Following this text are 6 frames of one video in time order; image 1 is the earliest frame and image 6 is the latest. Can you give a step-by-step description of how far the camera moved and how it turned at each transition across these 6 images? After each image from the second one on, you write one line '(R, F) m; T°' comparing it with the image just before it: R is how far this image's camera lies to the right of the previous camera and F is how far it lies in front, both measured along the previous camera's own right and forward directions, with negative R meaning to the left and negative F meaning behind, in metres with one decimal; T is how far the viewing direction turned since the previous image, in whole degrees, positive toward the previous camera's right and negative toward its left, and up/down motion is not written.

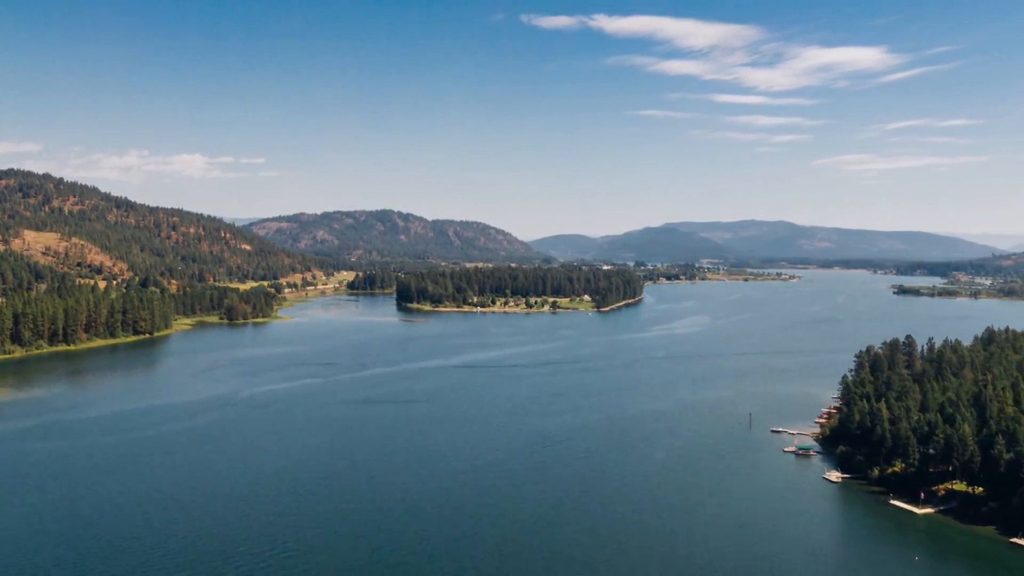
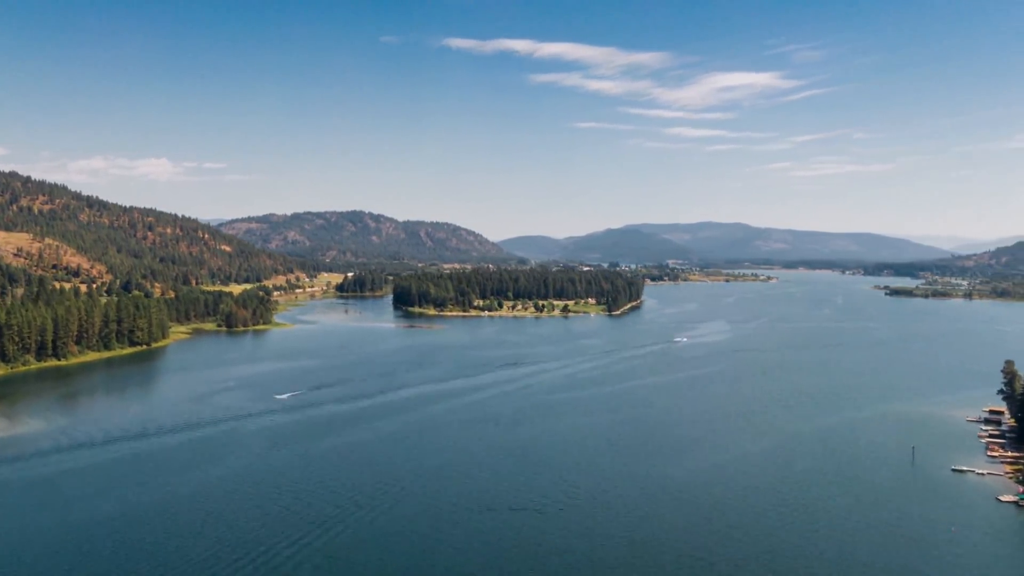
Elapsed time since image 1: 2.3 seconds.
(-3.3, +4.0) m; +2°
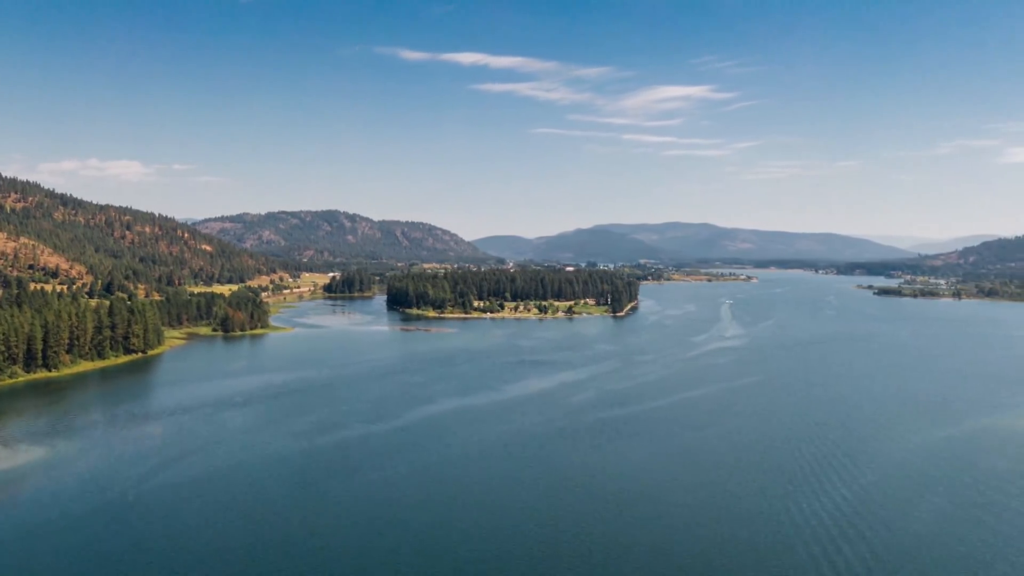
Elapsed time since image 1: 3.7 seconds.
(-2.3, +2.6) m; +2°
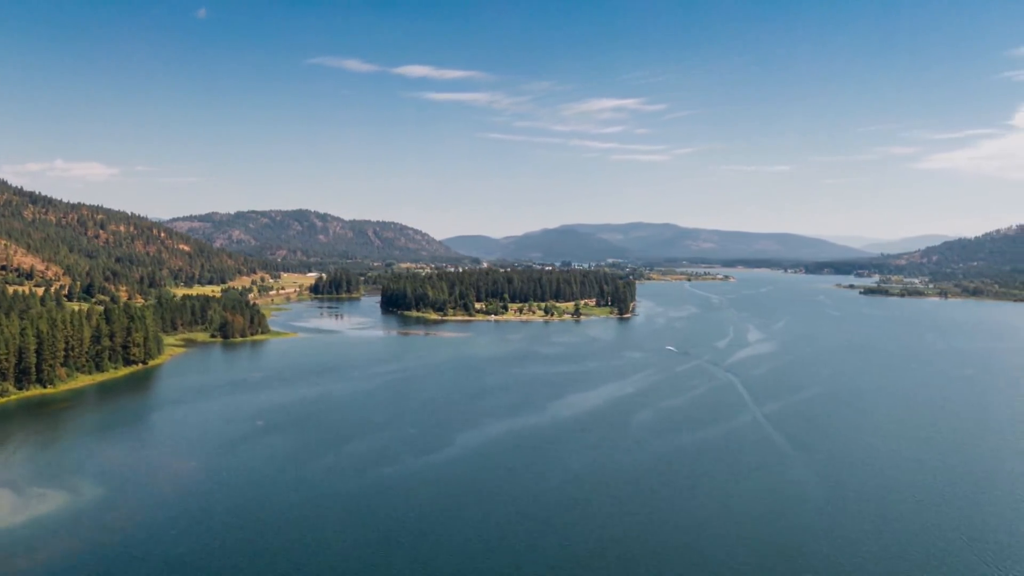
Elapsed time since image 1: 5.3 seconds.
(-2.7, +2.9) m; +2°
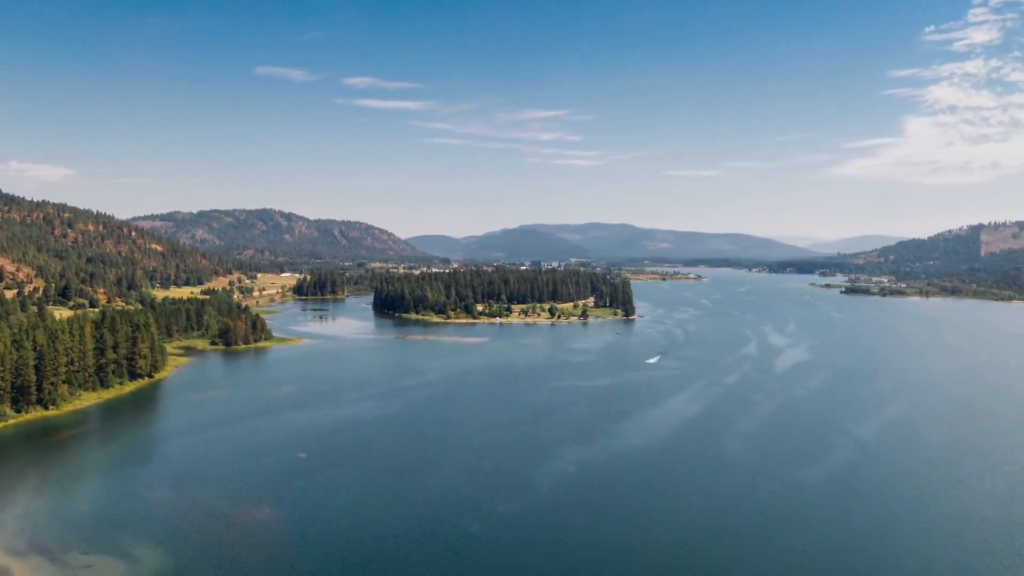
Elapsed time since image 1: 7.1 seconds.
(-3.0, +2.9) m; +2°
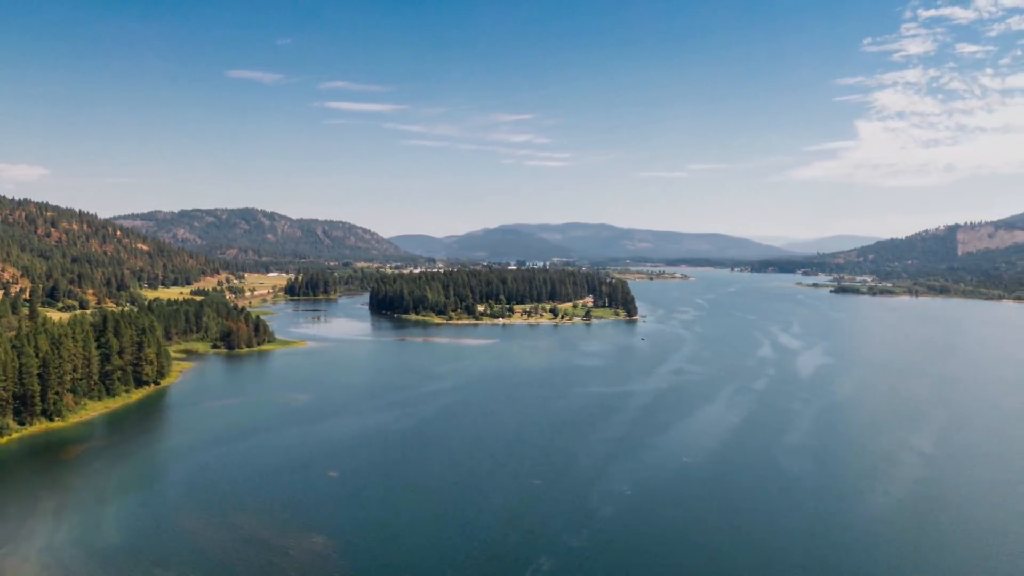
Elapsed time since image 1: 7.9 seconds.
(-1.5, +1.3) m; +1°
